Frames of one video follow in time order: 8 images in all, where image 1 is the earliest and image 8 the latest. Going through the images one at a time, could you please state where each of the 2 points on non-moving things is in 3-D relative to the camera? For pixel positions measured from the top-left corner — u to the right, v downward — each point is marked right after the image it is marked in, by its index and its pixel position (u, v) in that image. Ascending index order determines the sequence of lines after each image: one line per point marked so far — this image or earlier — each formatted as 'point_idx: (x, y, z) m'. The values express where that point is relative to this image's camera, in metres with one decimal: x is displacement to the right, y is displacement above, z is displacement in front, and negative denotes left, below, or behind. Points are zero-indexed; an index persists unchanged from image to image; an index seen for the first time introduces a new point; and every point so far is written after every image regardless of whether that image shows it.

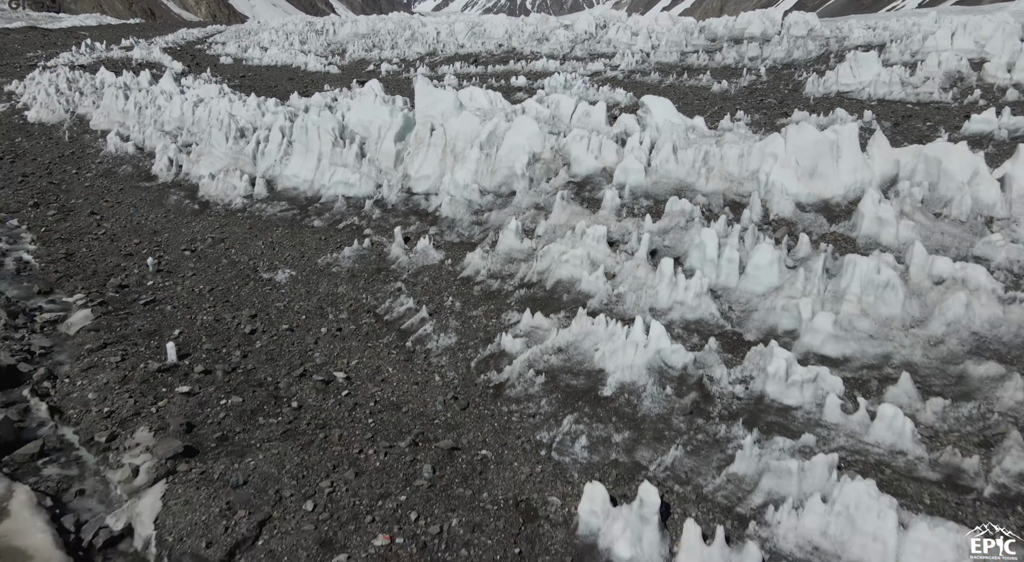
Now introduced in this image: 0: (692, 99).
0: (+5.4, +5.4, +18.6) m
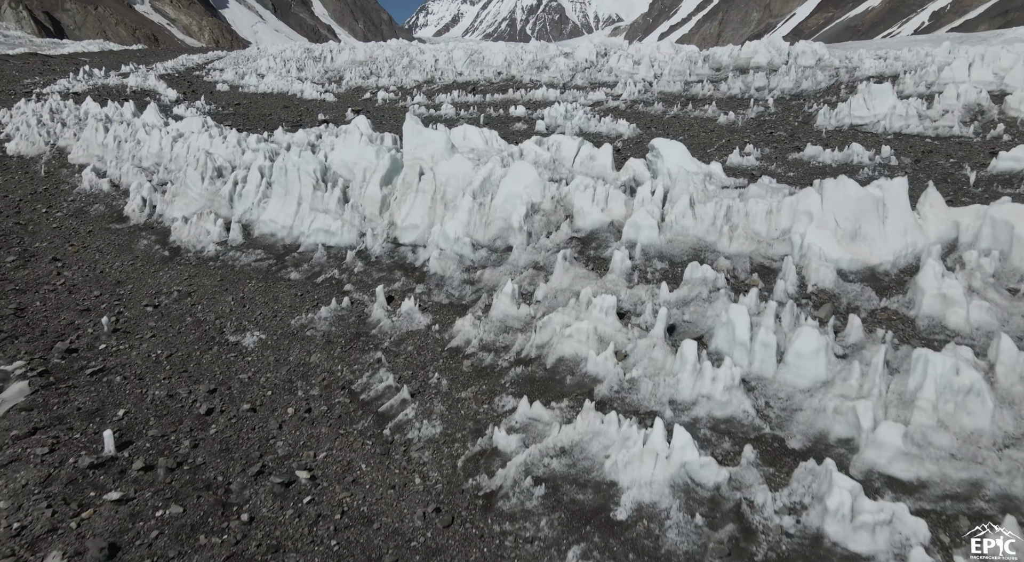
0: (+5.4, +4.3, +17.8) m
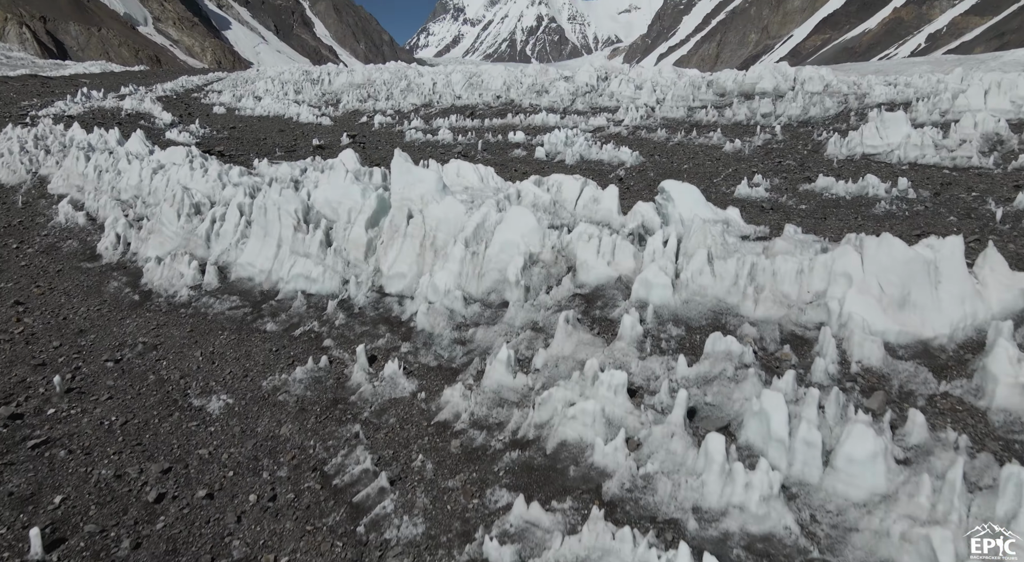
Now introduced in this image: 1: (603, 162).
0: (+5.3, +3.3, +17.2) m
1: (+2.8, +3.6, +18.7) m
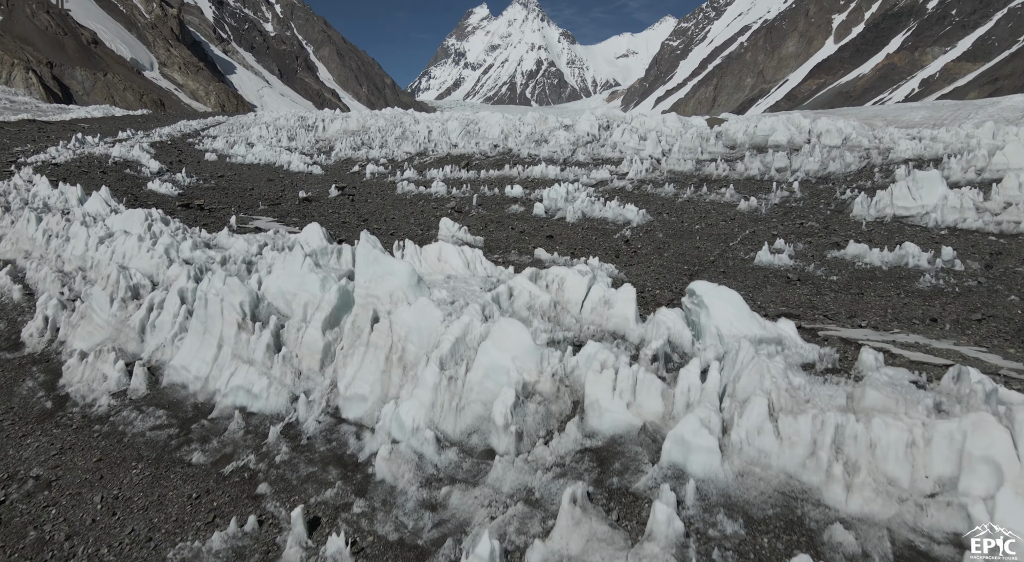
0: (+5.2, +1.5, +15.8) m
1: (+2.7, +1.7, +17.3) m
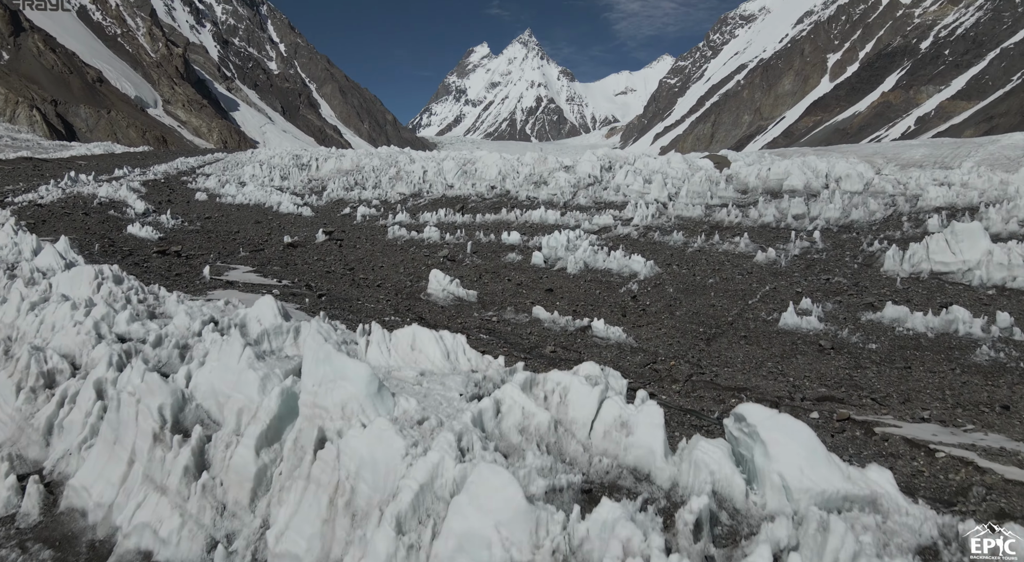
0: (+5.1, +0.1, +14.5) m
1: (+2.6, +0.2, +16.0) m
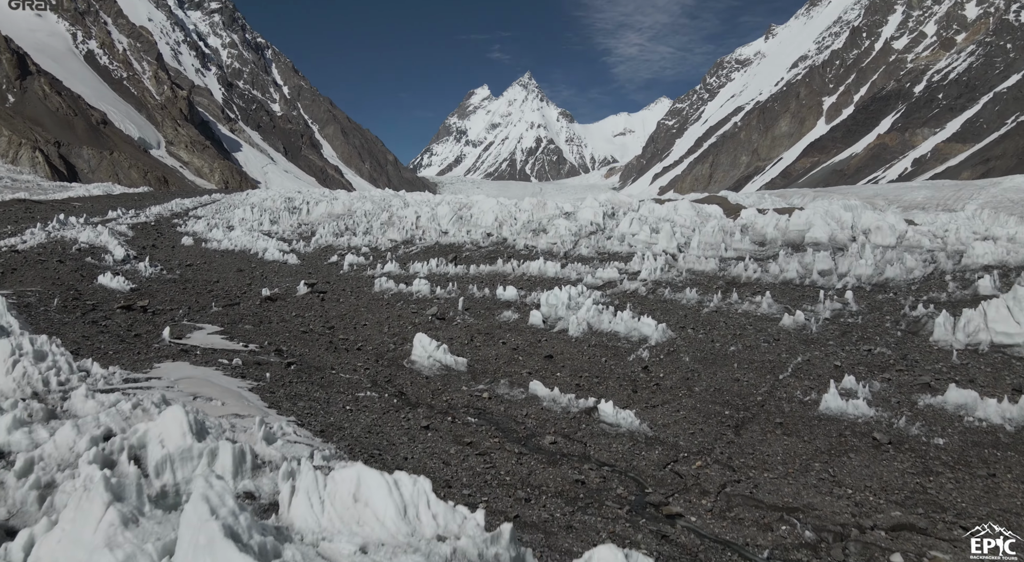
0: (+5.0, -1.3, +12.7) m
1: (+2.5, -1.3, +14.2) m
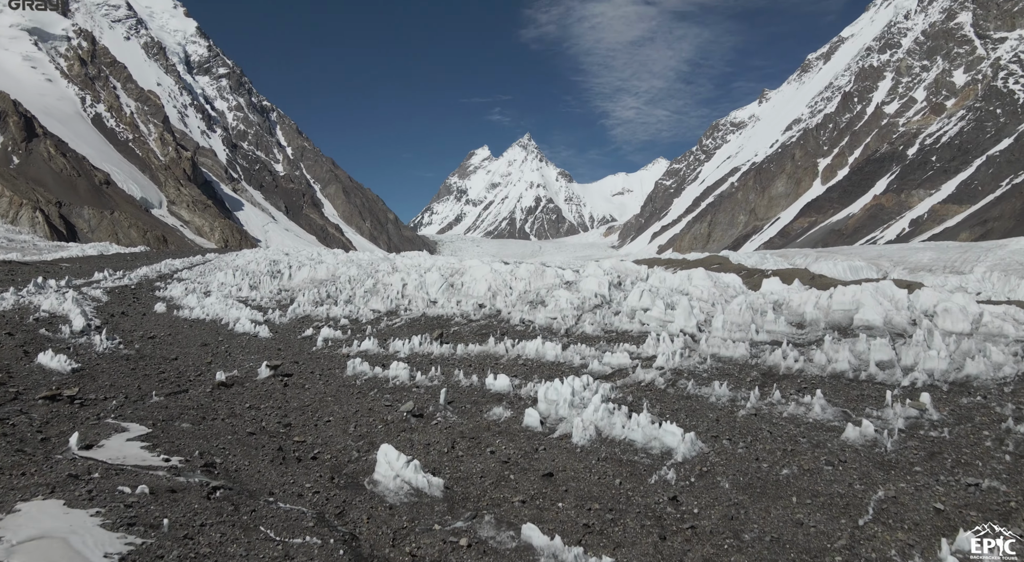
0: (+4.8, -2.9, +9.8) m
1: (+2.3, -3.1, +11.3) m
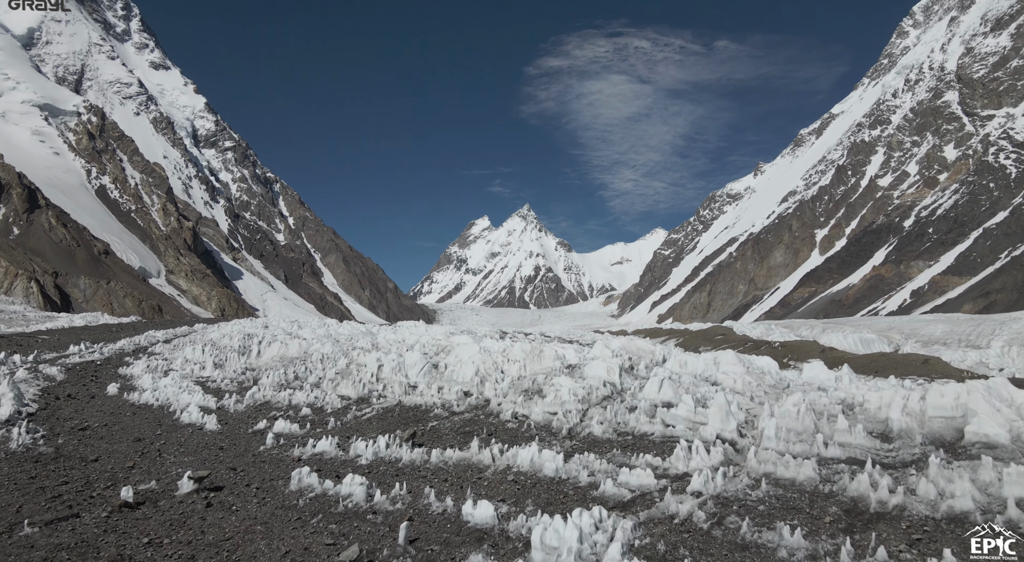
0: (+4.6, -4.1, +5.9) m
1: (+2.0, -4.4, +7.4) m
